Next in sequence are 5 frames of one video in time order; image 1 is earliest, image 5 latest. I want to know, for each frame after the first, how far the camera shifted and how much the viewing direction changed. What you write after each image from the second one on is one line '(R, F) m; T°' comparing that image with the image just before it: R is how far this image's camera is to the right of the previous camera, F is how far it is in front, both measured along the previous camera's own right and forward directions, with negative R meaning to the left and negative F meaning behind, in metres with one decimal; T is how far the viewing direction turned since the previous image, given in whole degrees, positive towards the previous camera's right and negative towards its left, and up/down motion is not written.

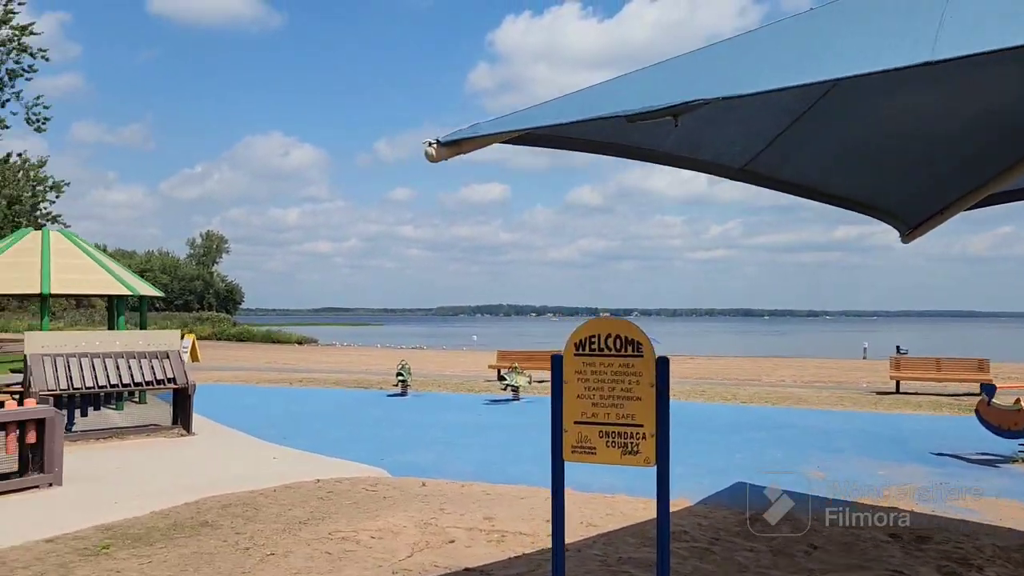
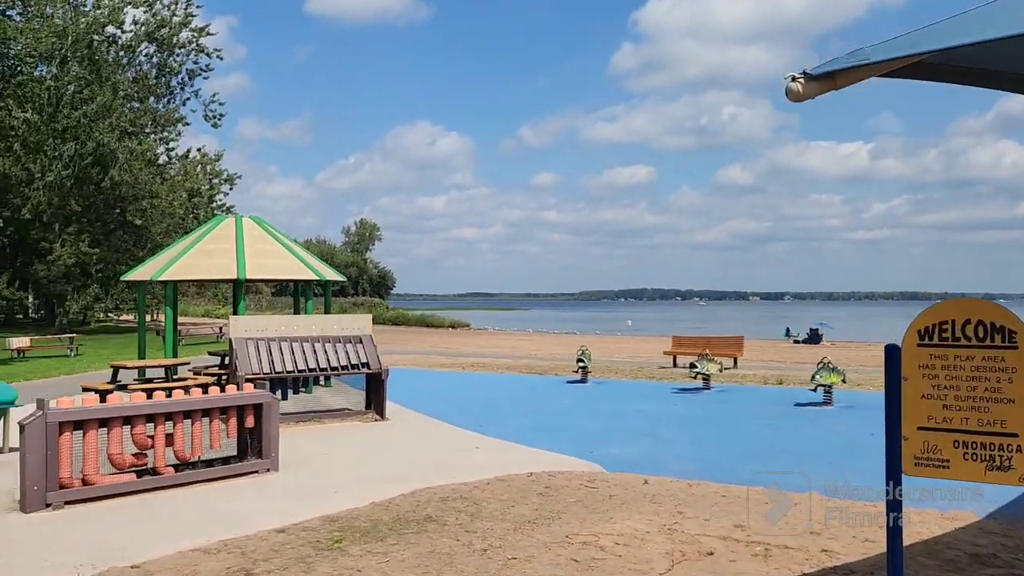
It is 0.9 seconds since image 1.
(-0.9, +0.7) m; -10°
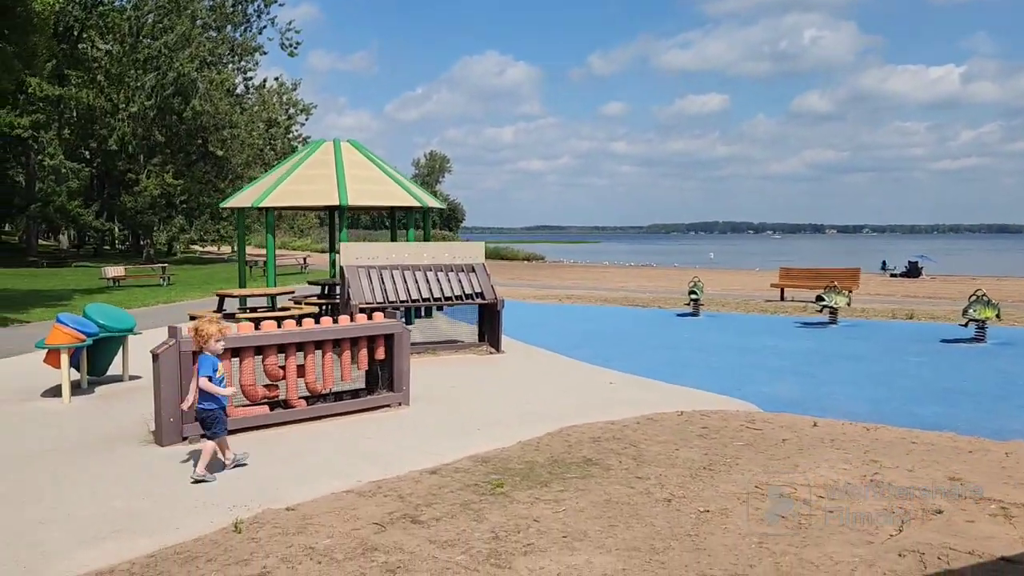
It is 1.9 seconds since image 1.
(-0.9, +0.8) m; -4°
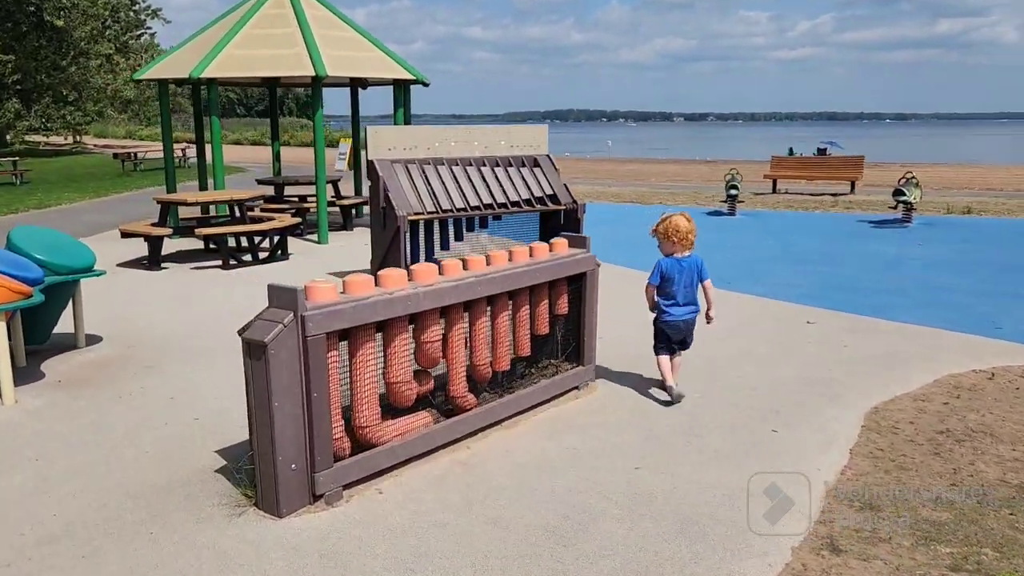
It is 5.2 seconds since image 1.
(-2.6, +3.6) m; +10°
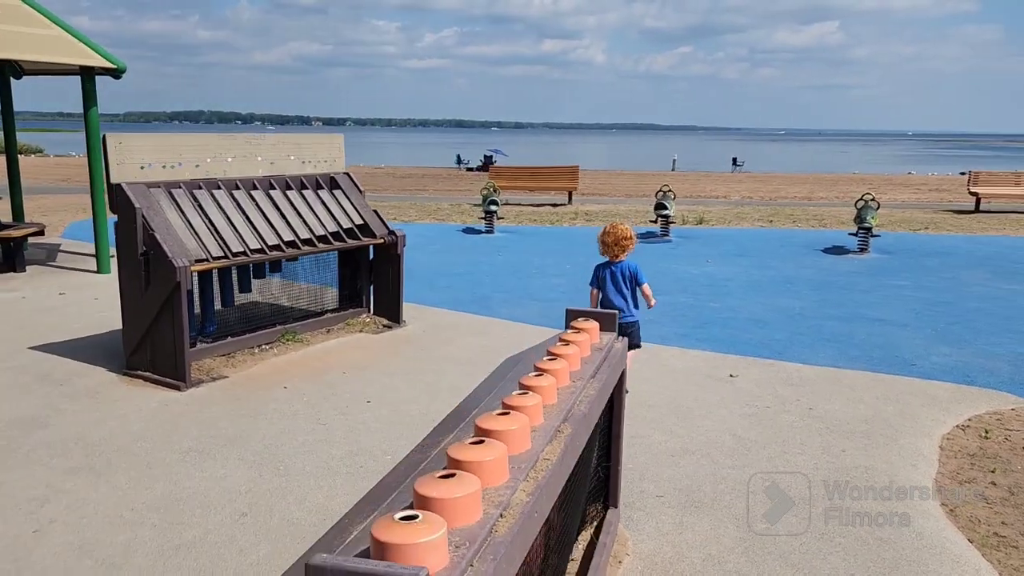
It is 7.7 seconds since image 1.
(-1.3, +2.3) m; +23°
